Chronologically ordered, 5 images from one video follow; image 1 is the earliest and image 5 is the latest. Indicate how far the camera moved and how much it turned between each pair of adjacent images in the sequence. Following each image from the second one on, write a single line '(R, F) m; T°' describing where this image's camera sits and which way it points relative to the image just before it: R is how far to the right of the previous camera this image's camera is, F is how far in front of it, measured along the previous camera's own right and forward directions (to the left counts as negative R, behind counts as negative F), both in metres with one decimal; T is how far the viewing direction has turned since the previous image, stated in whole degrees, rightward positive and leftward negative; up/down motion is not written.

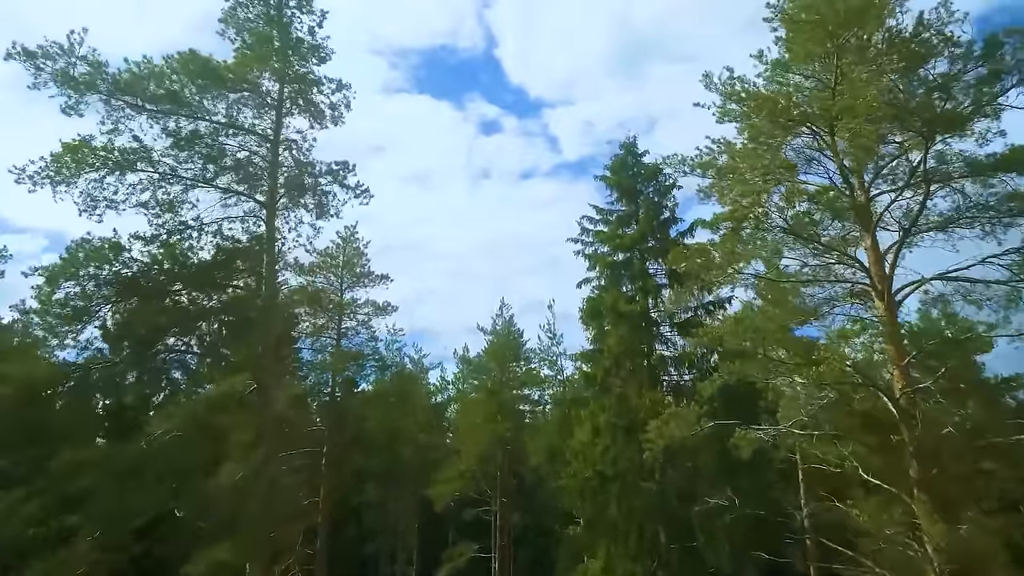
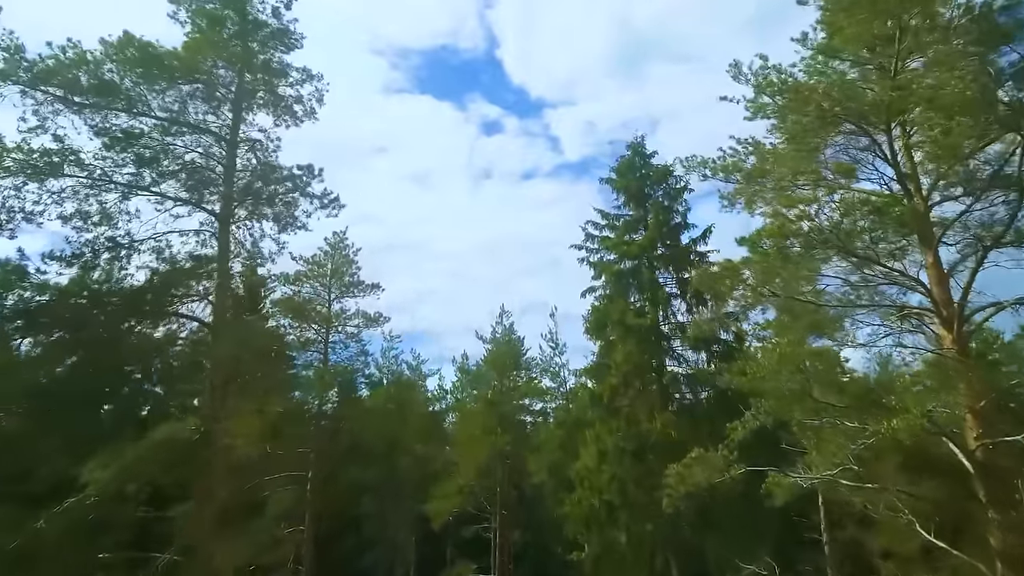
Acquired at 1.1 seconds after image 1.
(+0.1, +2.3) m; 0°
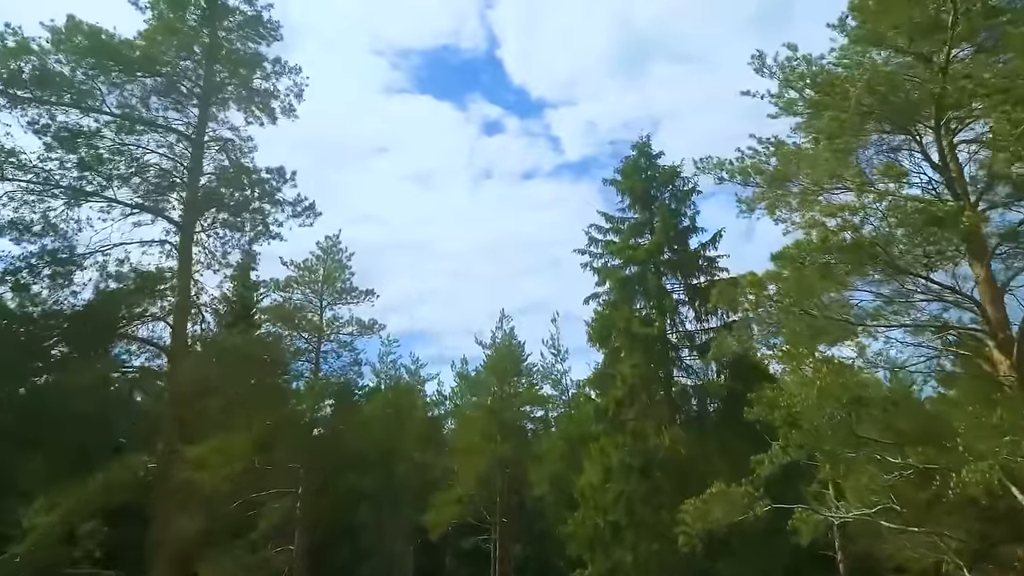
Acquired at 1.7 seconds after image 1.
(0.0, +1.5) m; 0°
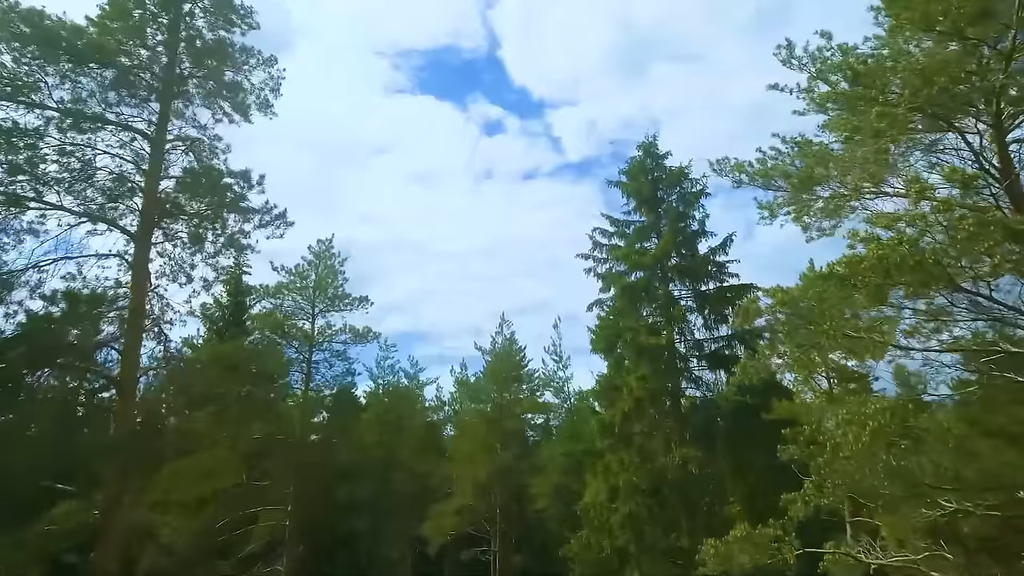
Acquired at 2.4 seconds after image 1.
(0.0, +1.4) m; 0°
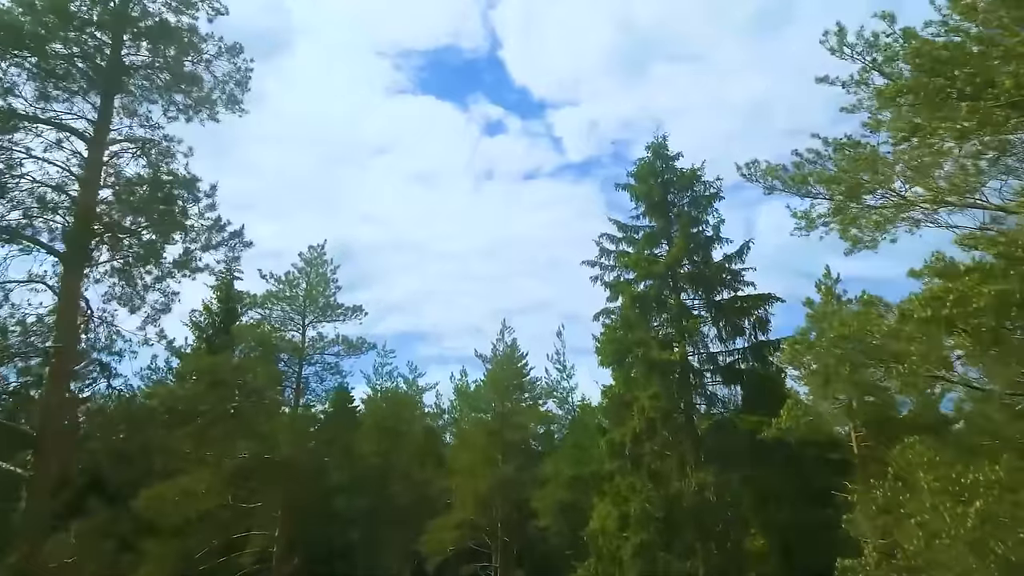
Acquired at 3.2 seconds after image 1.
(0.0, +1.7) m; 0°
